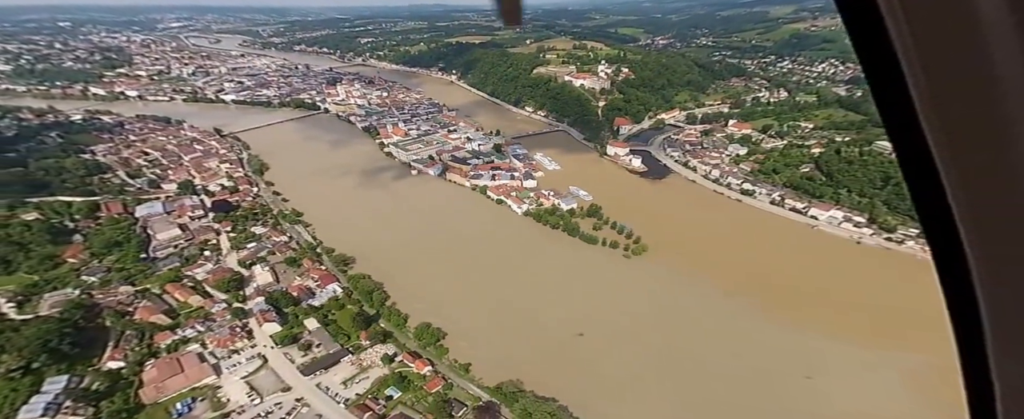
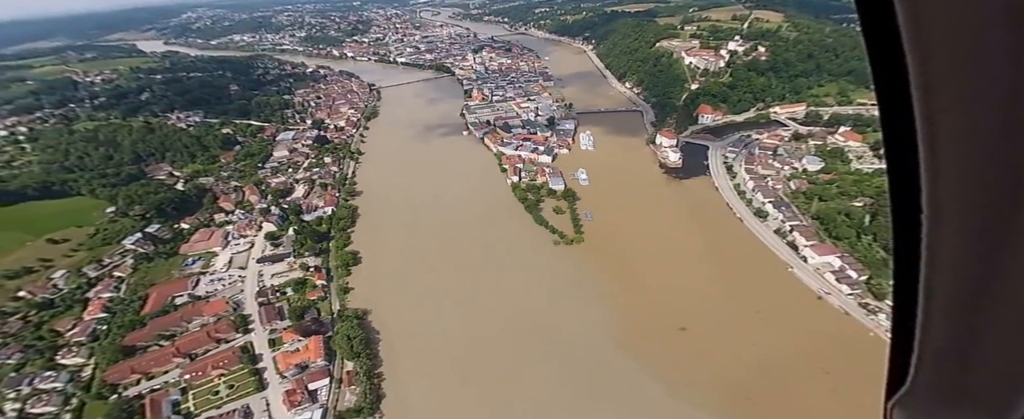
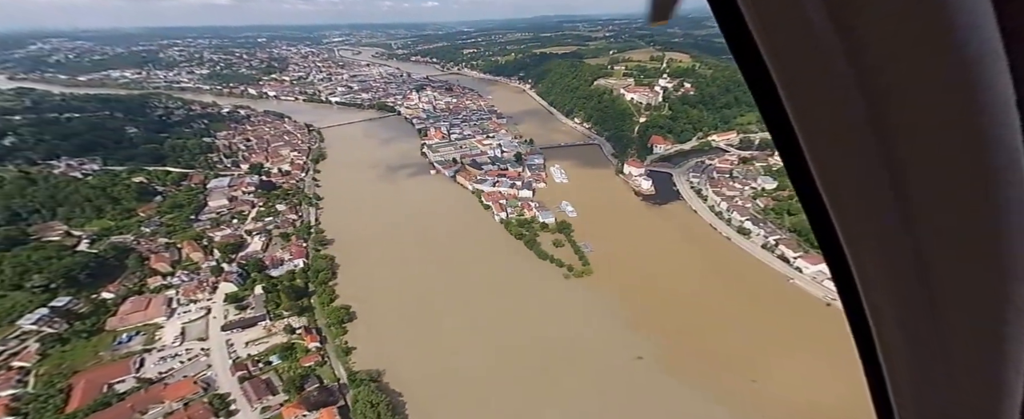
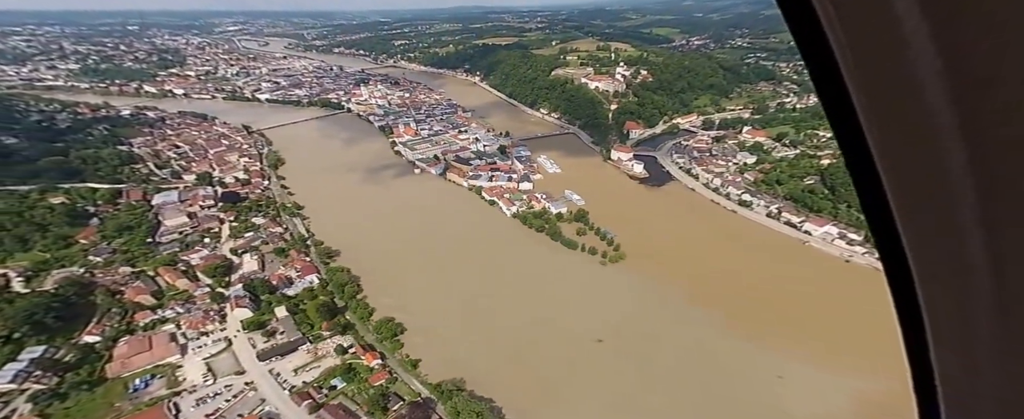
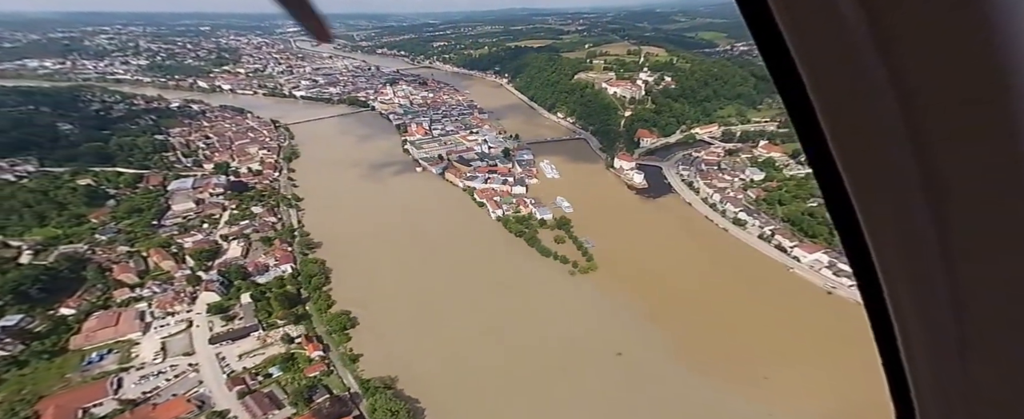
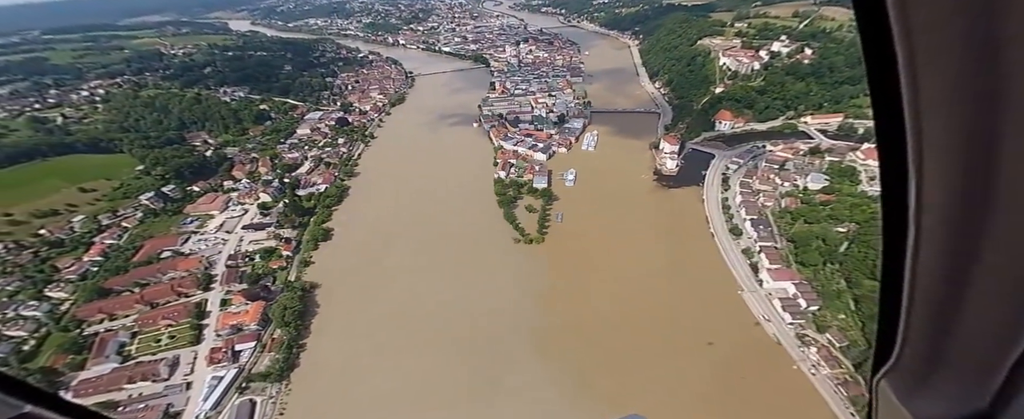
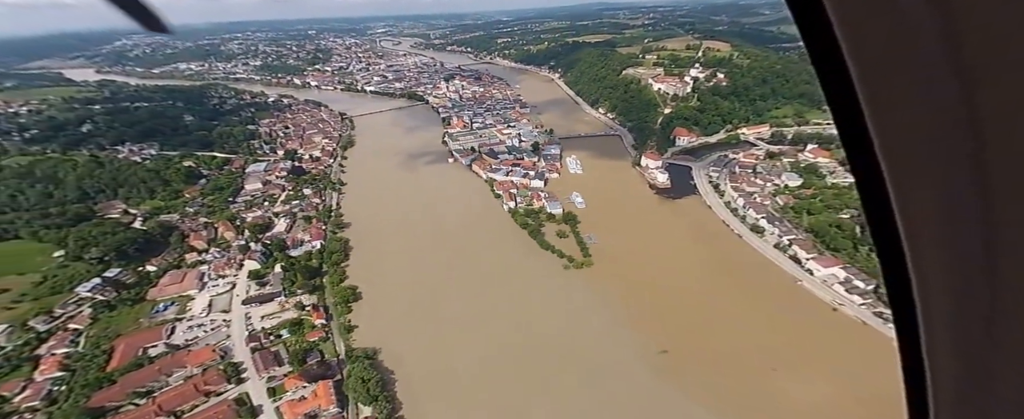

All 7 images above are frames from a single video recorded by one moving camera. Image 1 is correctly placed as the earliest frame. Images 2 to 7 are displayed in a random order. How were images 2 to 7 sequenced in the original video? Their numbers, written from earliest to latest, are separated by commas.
4, 5, 3, 7, 2, 6
